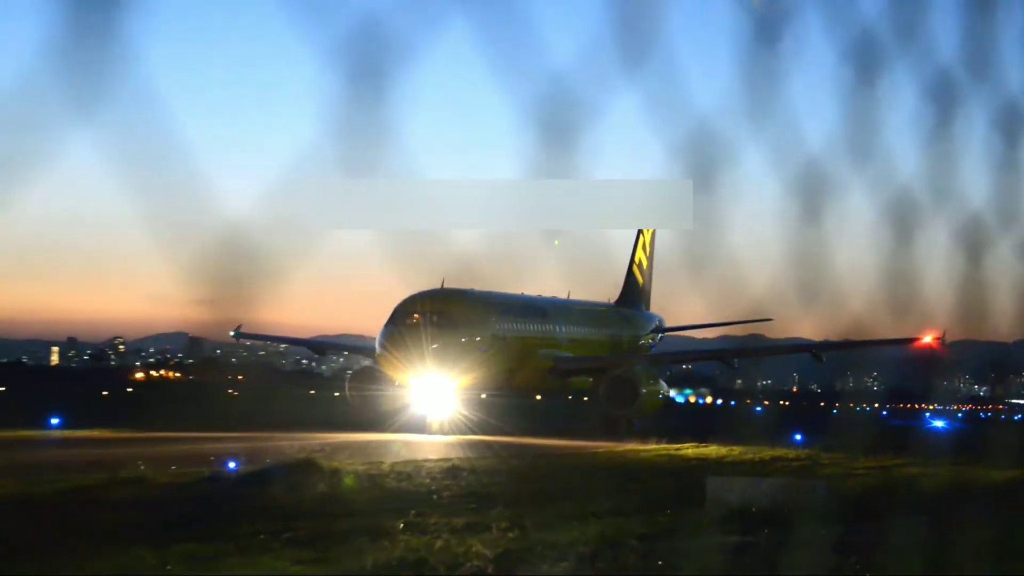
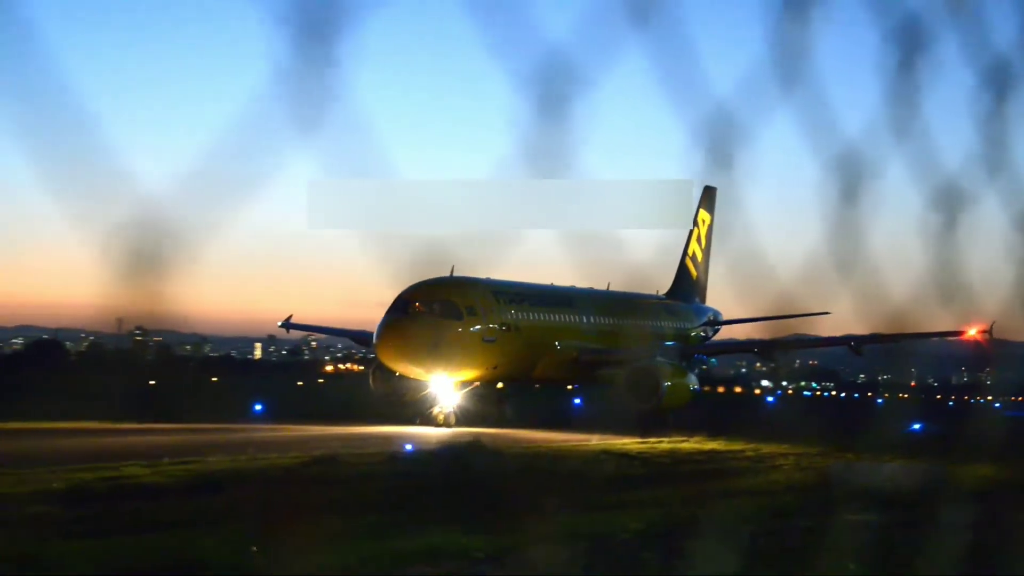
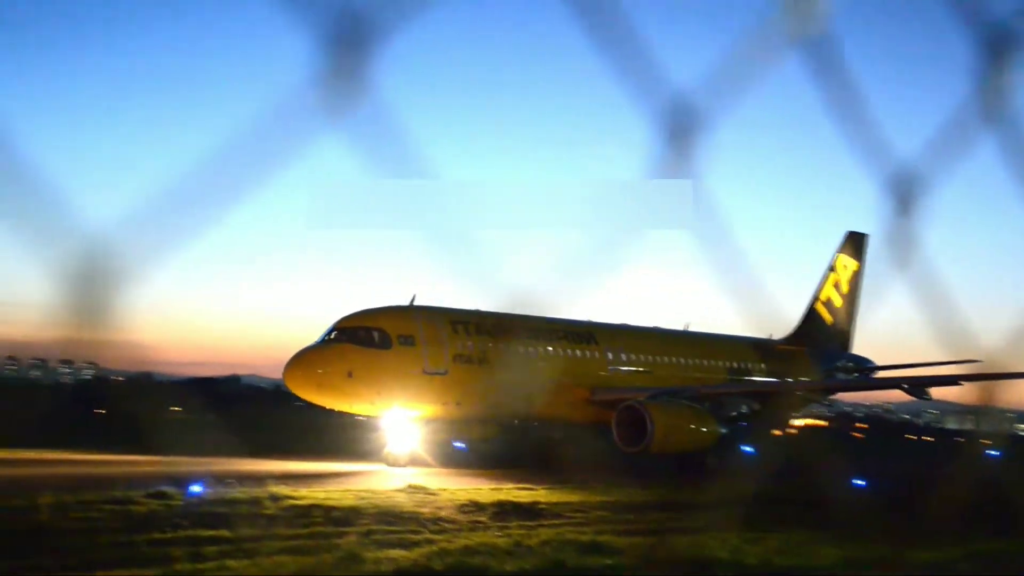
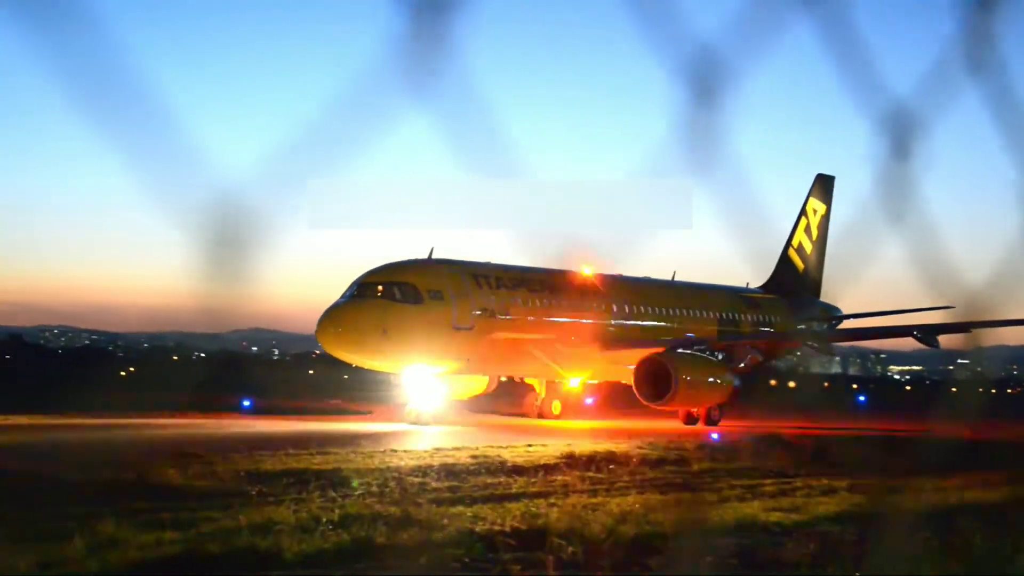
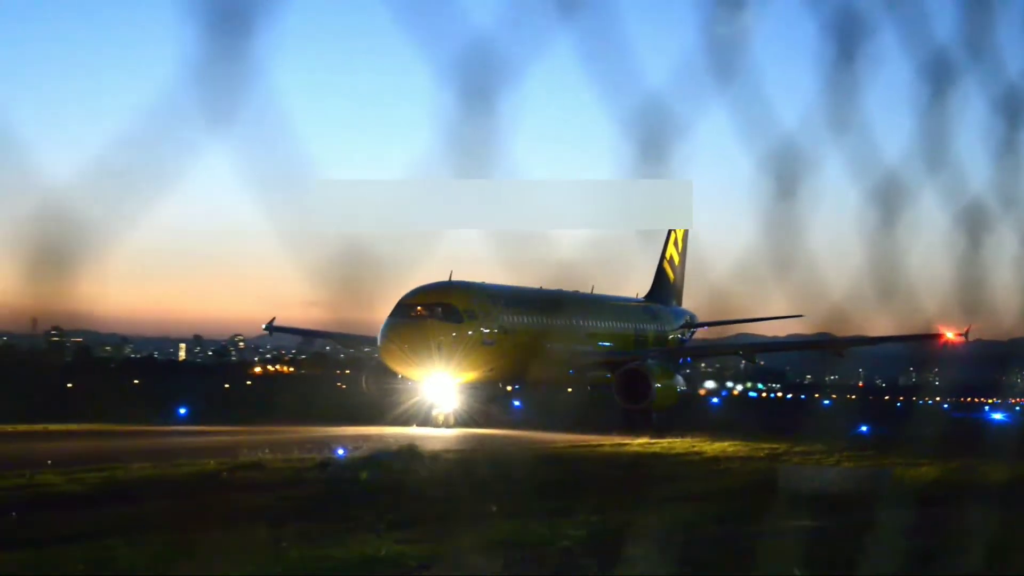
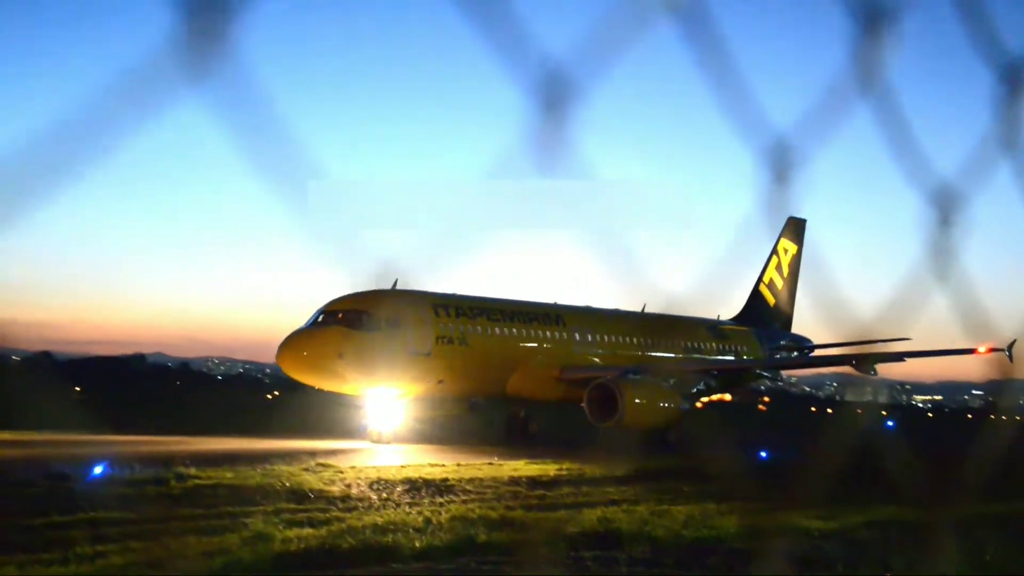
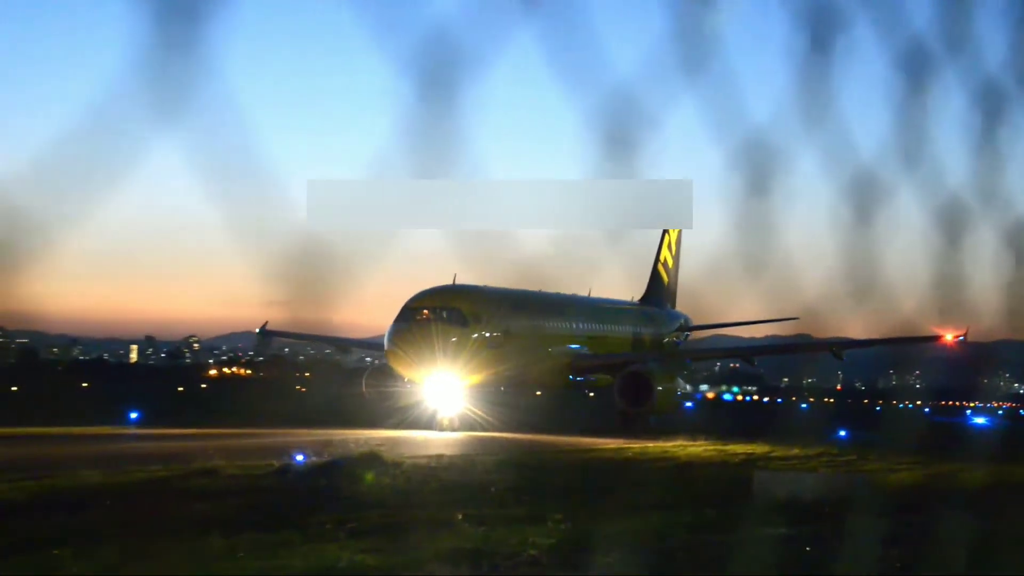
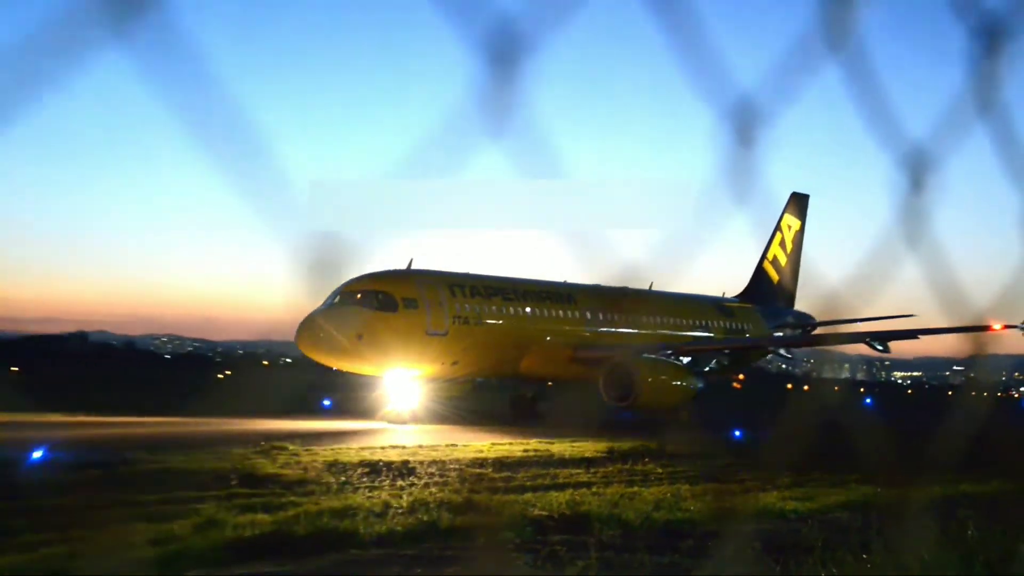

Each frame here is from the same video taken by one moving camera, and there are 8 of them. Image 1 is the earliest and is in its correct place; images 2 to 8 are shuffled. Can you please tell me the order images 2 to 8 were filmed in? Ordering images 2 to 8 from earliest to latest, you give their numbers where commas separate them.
7, 5, 2, 4, 8, 6, 3
